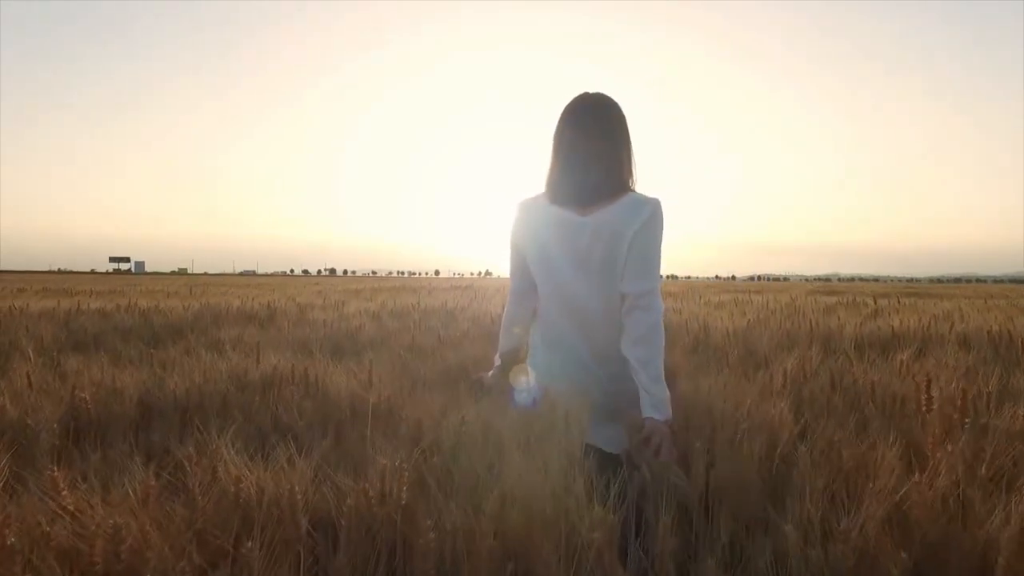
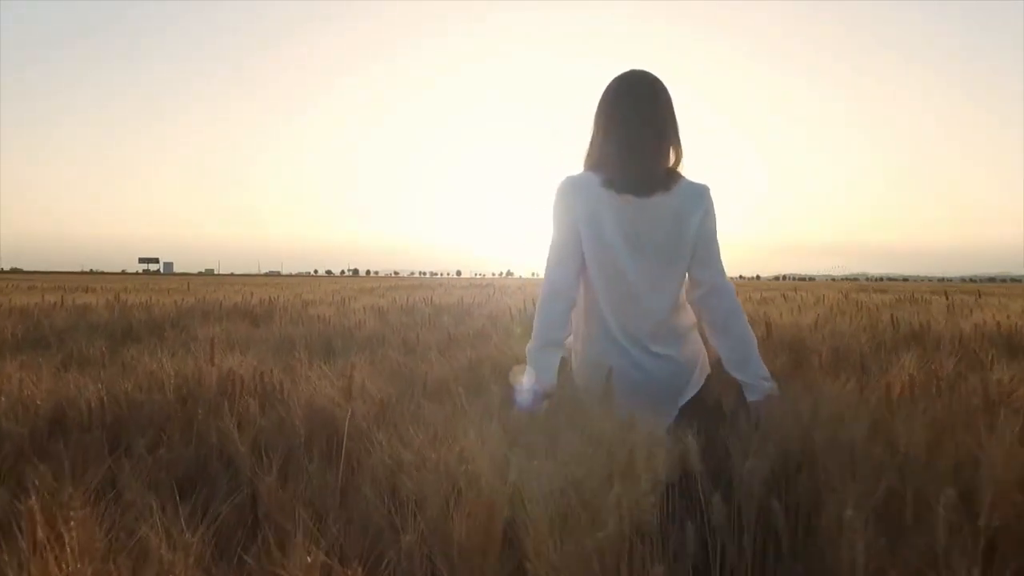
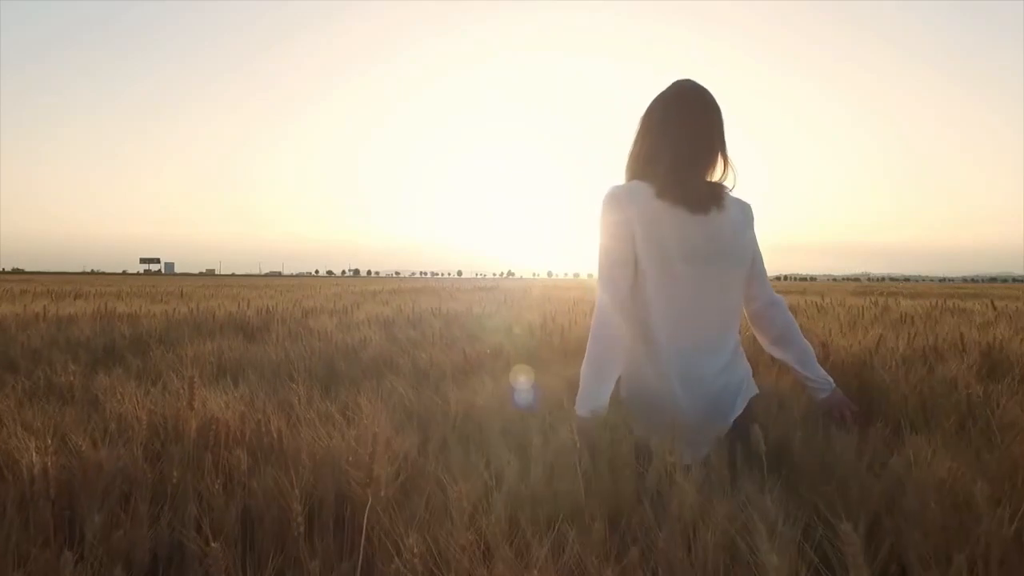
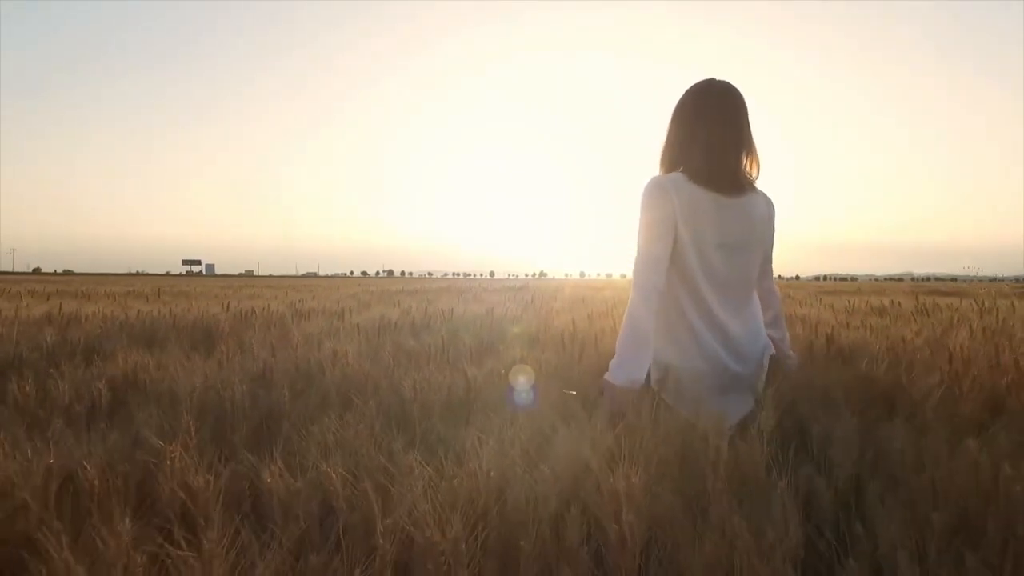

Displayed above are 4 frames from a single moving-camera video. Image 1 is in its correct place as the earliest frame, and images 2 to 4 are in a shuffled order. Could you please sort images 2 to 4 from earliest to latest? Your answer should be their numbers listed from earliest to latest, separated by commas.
2, 3, 4
